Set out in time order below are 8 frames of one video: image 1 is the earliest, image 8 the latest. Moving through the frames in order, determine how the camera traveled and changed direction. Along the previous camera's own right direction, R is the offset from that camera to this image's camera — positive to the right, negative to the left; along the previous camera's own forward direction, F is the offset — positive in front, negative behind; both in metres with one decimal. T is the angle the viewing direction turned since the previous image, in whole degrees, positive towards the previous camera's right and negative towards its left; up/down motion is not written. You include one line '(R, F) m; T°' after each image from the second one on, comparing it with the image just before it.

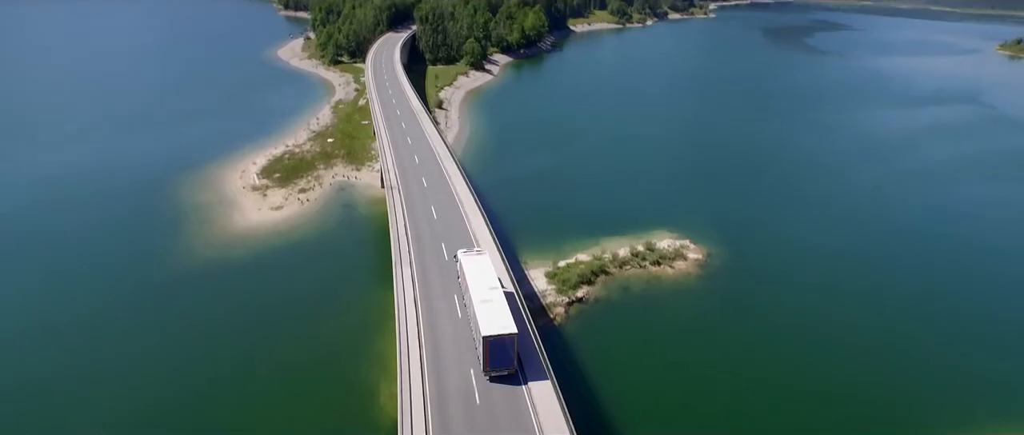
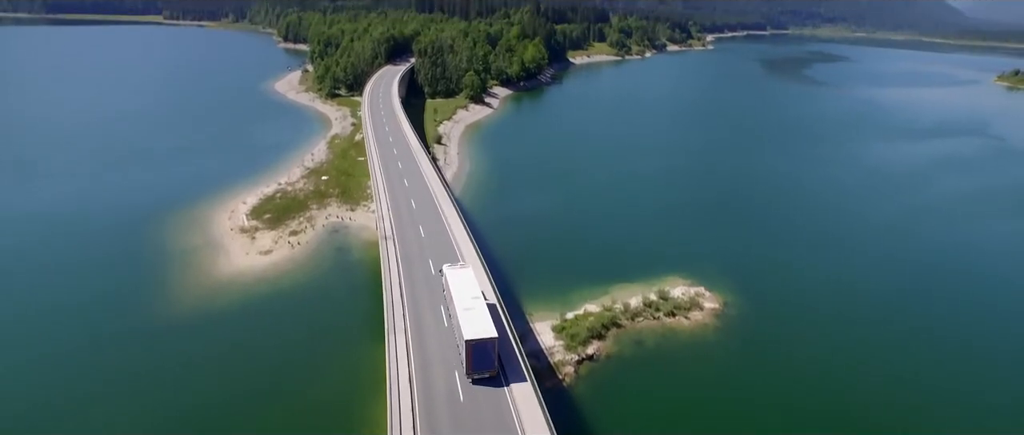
(-0.3, +2.2) m; 0°
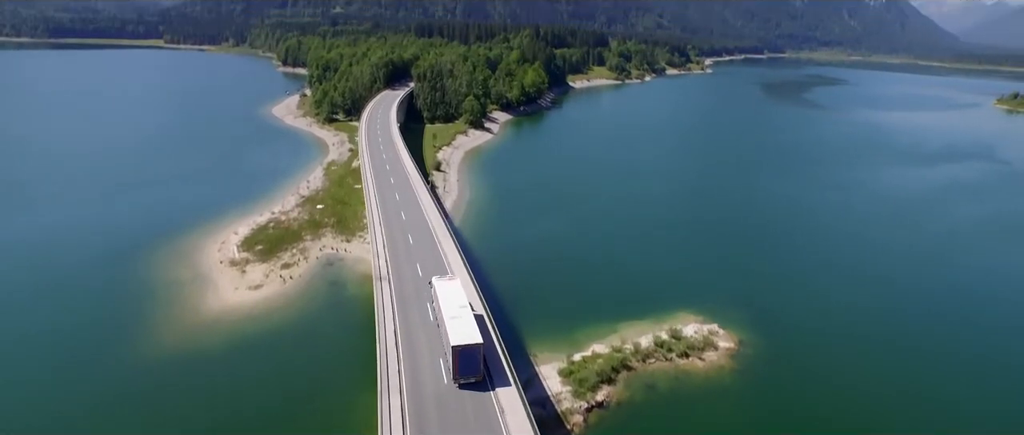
(-0.2, +1.6) m; 0°
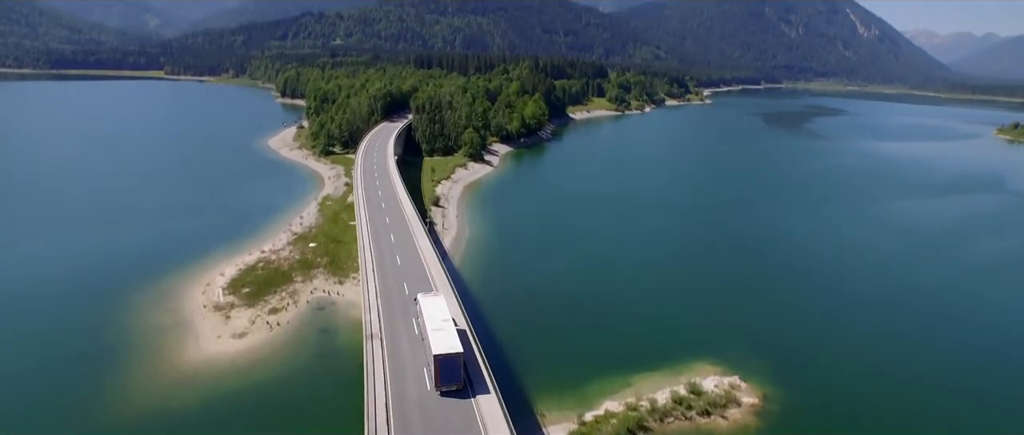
(-0.3, +2.2) m; 0°
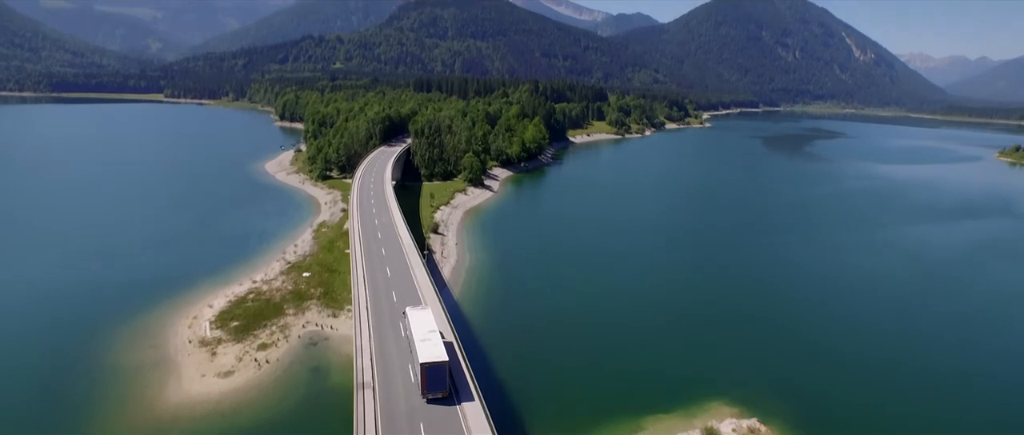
(-0.2, +1.6) m; 0°
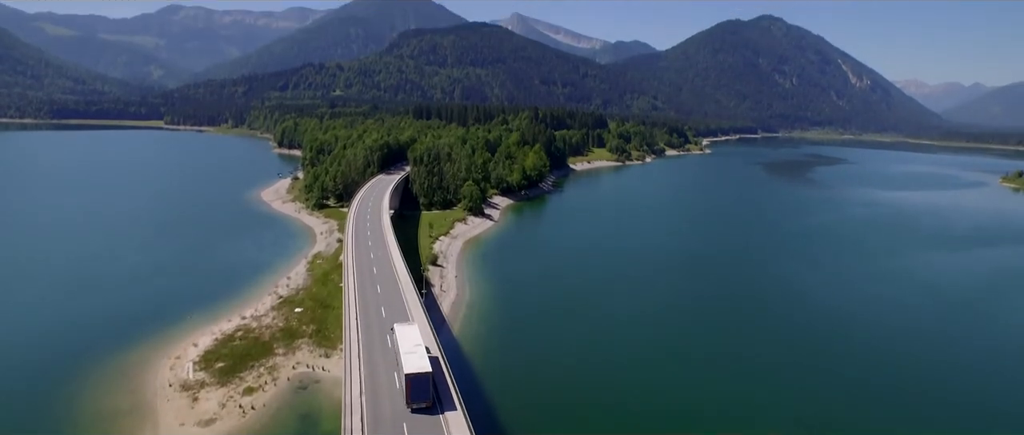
(-0.3, +1.8) m; 0°
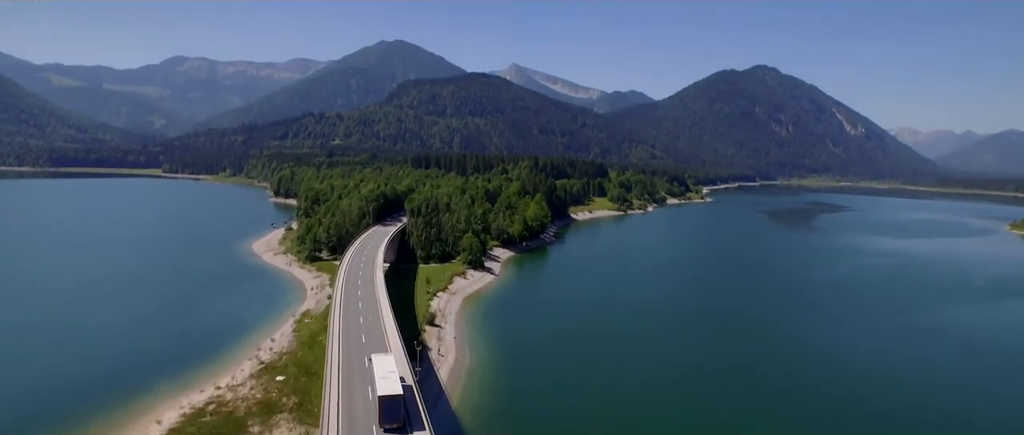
(-0.4, +3.3) m; 0°
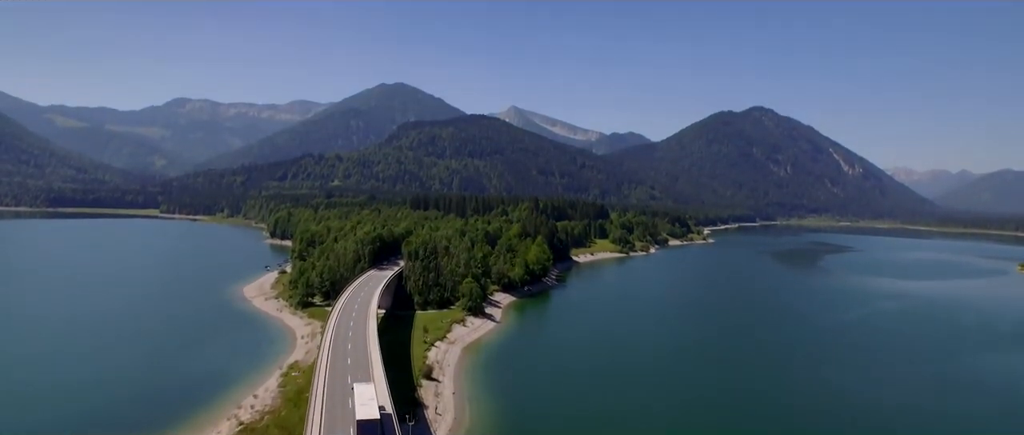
(-0.4, +2.8) m; 0°
